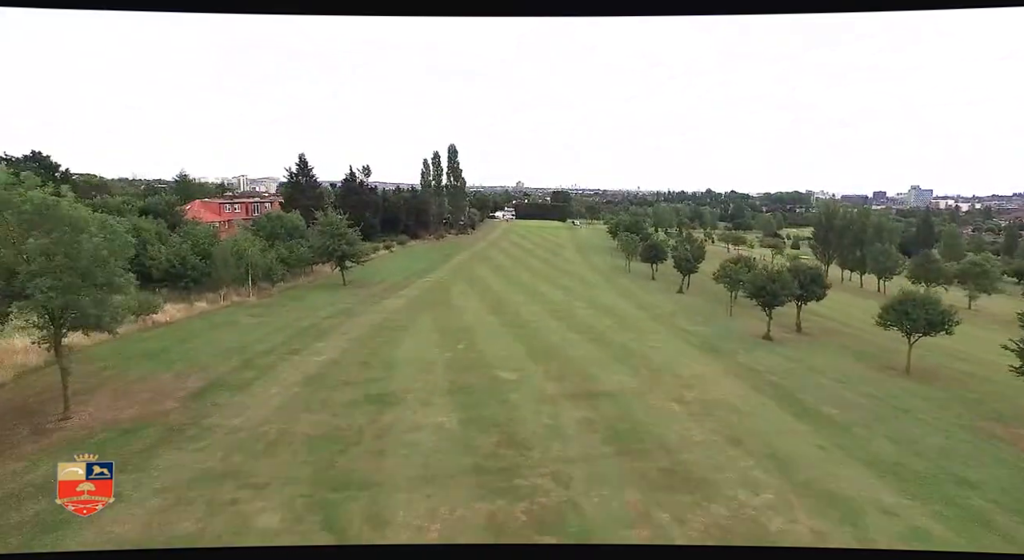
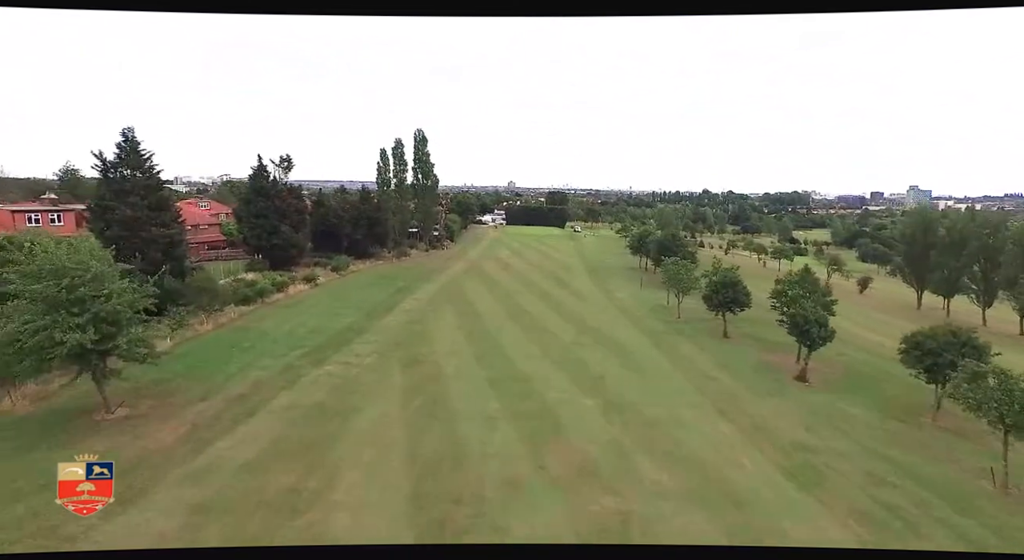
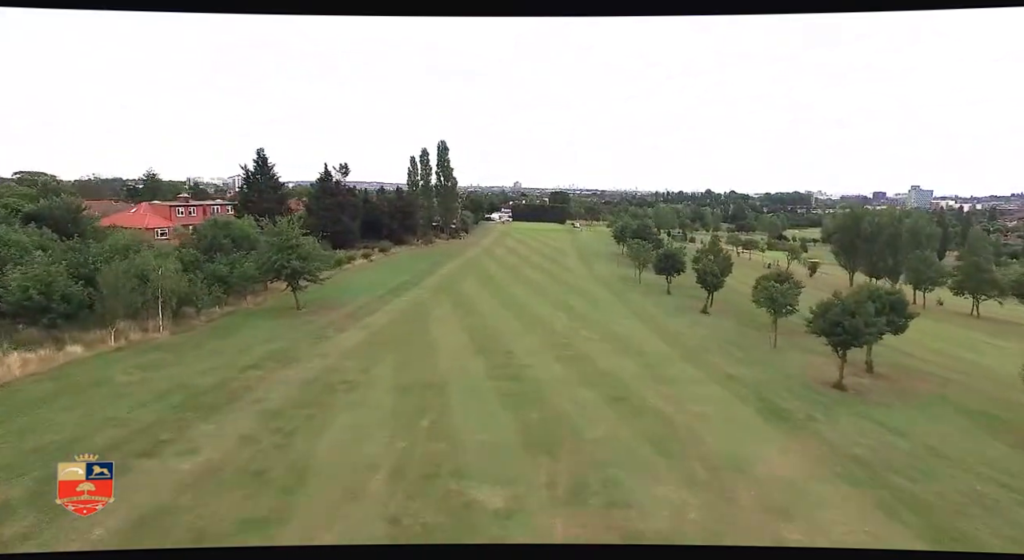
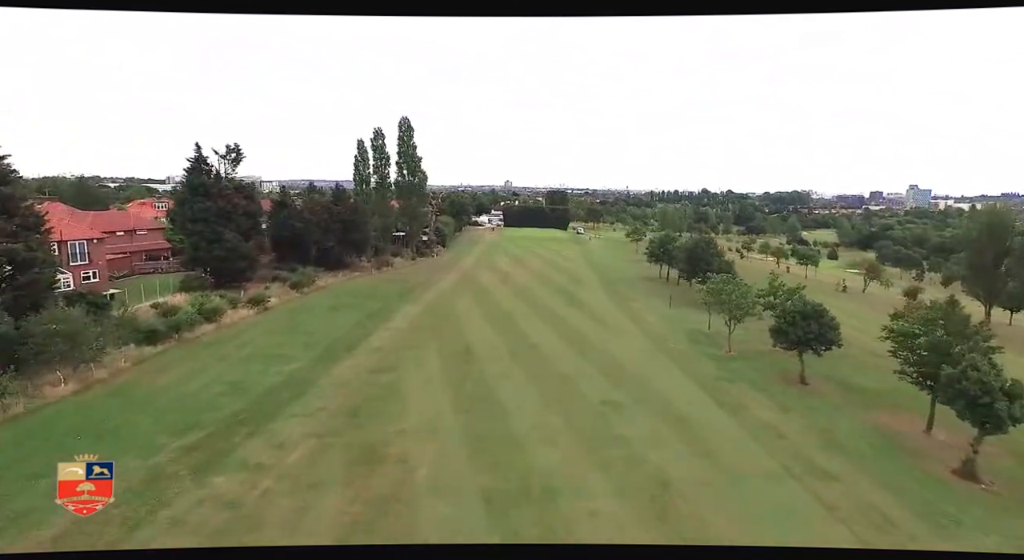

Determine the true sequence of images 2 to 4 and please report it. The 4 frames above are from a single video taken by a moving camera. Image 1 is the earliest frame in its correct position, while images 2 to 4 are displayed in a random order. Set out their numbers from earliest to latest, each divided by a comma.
3, 2, 4
